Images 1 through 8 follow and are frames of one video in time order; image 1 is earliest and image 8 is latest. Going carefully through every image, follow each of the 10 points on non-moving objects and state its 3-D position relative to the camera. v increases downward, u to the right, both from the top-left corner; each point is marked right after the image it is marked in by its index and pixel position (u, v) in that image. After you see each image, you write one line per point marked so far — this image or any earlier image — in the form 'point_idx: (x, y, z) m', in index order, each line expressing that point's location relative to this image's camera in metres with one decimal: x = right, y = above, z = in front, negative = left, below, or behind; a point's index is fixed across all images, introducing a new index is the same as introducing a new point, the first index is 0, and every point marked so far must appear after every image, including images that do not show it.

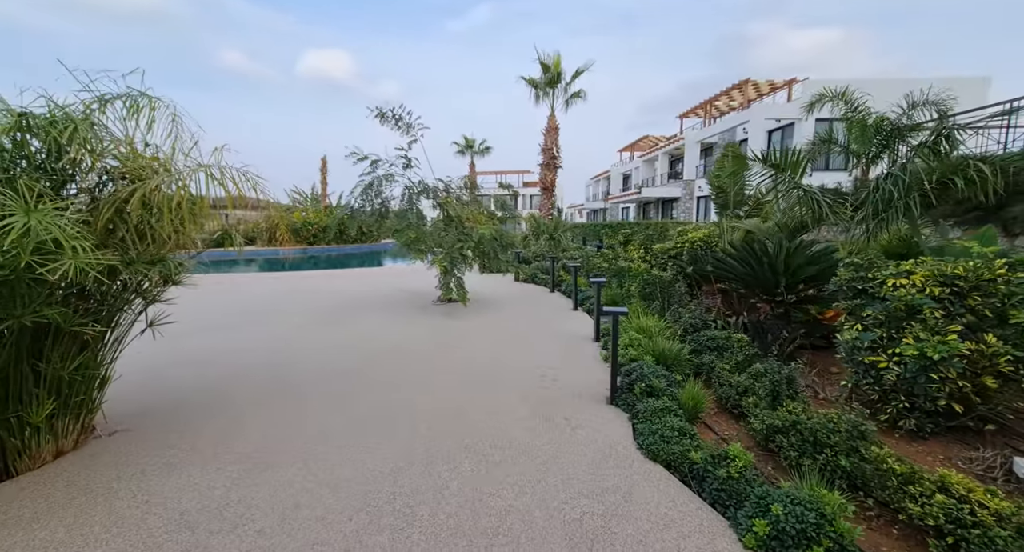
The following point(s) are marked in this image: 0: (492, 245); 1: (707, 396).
0: (-0.3, +0.4, +6.8) m
1: (+1.1, -0.7, +2.7) m
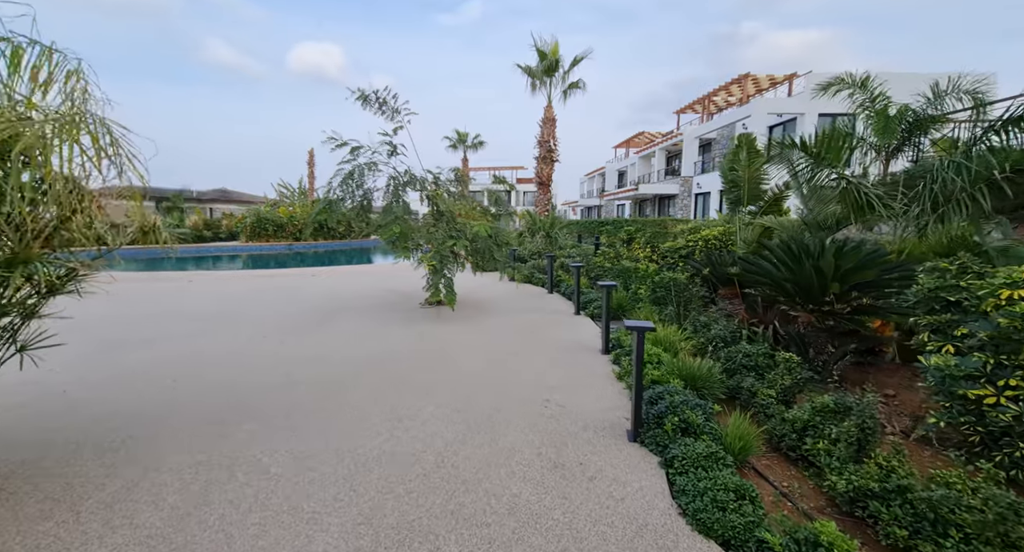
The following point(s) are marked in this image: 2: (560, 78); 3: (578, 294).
0: (-0.3, +0.4, +6.2) m
1: (+1.1, -0.7, +2.1) m
2: (+1.4, +5.7, +13.3) m
3: (+0.9, -0.2, +5.9) m
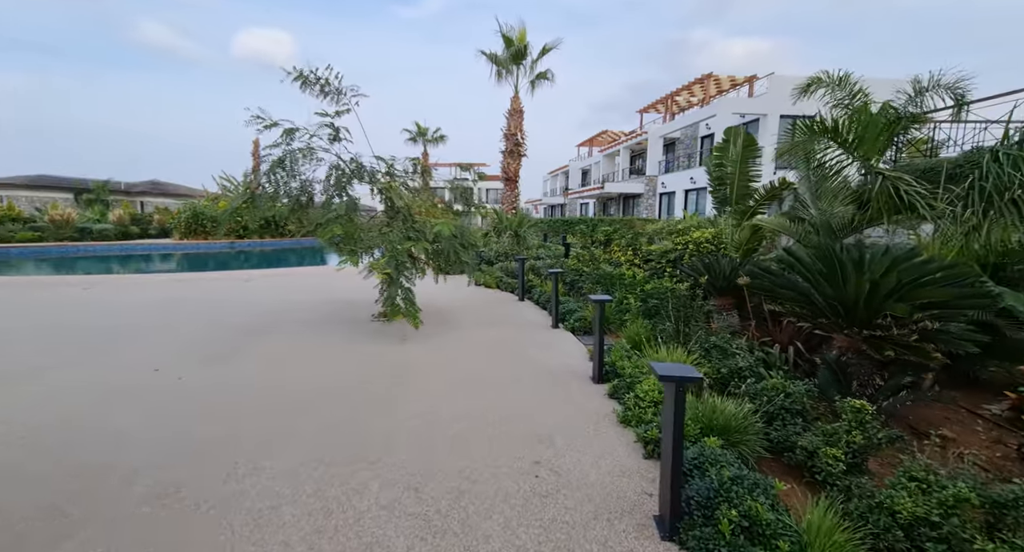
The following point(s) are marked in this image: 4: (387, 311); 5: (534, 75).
0: (-0.7, +0.4, +5.4) m
1: (+1.1, -0.8, +1.5) m
2: (+0.4, +5.7, +12.6) m
3: (+0.6, -0.3, +5.2) m
4: (-1.4, -0.4, +5.2) m
5: (+0.6, +5.5, +12.7) m
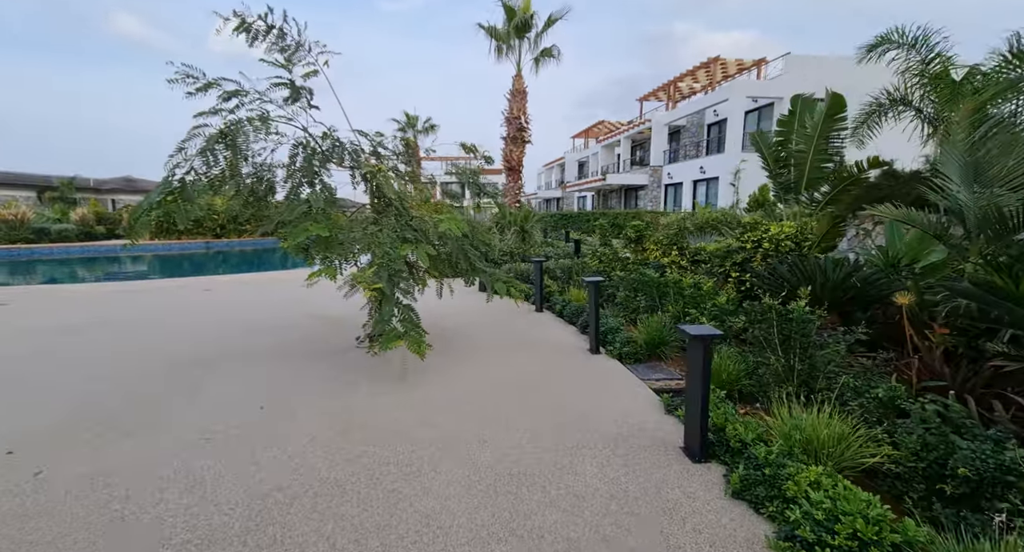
0: (-0.5, +0.3, +4.3) m
1: (+1.3, -0.9, +0.4) m
2: (+0.4, +5.7, +11.4) m
3: (+0.8, -0.4, +4.1) m
4: (-1.2, -0.5, +4.0) m
5: (+0.6, +5.5, +11.5) m
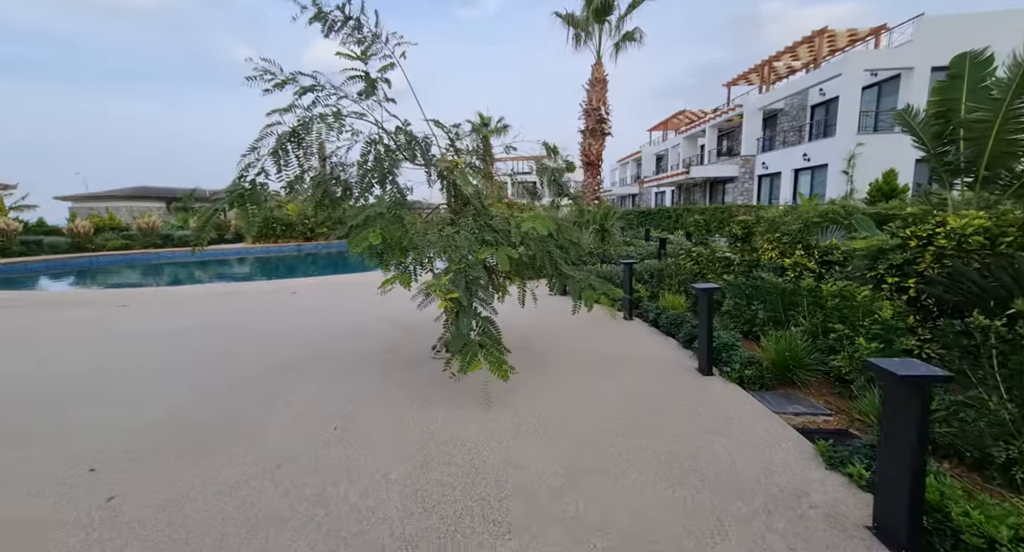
0: (+0.2, +0.2, +3.8) m
1: (+1.5, -1.0, -0.3) m
2: (+2.2, +5.7, +10.7) m
3: (+1.5, -0.4, +3.4) m
4: (-0.5, -0.6, +3.6) m
5: (+2.4, +5.5, +10.8) m
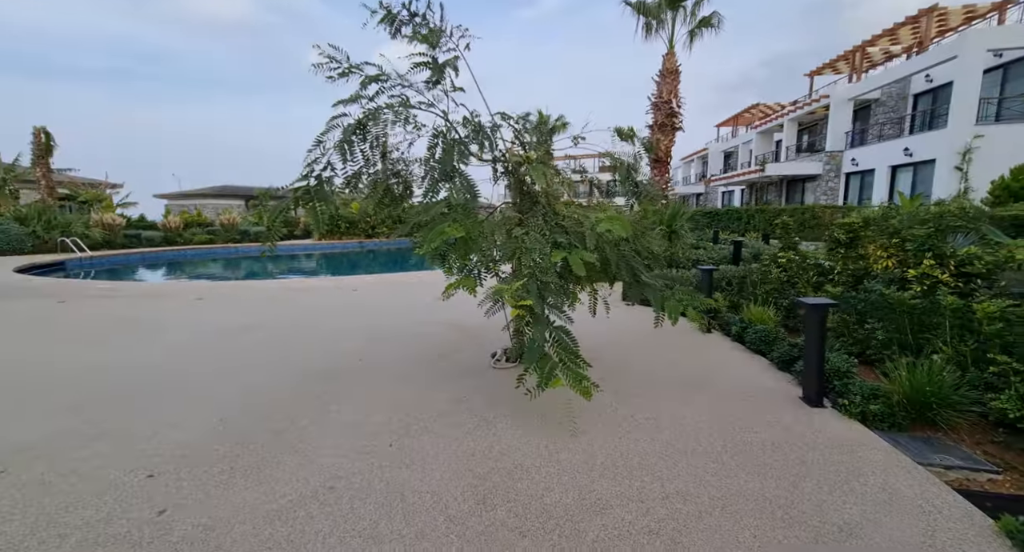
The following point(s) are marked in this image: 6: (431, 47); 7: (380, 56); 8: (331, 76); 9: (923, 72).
0: (+0.7, +0.2, +3.4) m
1: (+1.5, -1.0, -0.9) m
2: (+3.6, +5.6, +10.0) m
3: (+1.9, -0.5, +2.9) m
4: (0.0, -0.6, +3.3) m
5: (+3.9, +5.4, +10.0) m
6: (-0.7, +1.8, +3.8) m
7: (-1.1, +1.8, +3.9) m
8: (-1.5, +1.6, +3.8) m
9: (+11.2, +5.5, +12.6) m
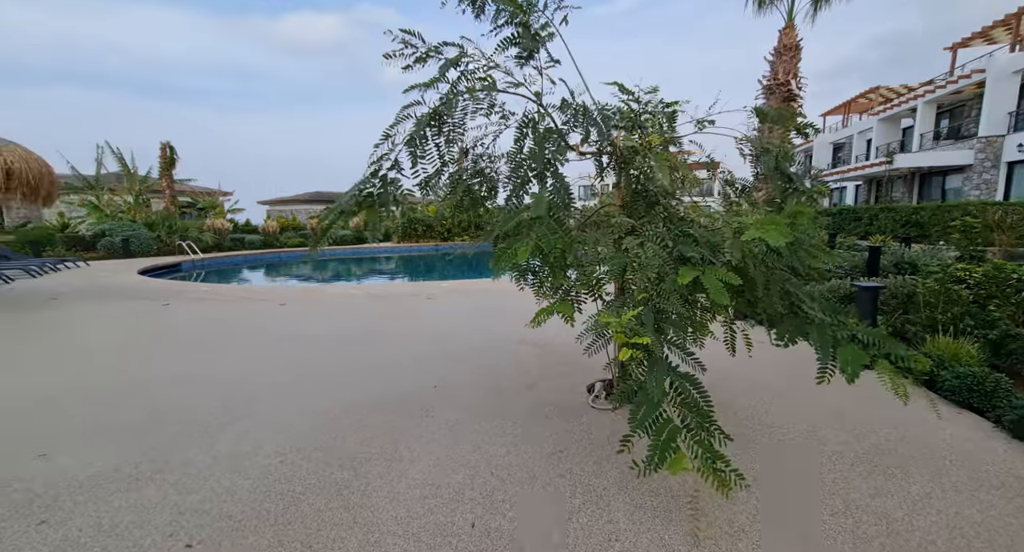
0: (+1.4, 0.0, +2.5) m
1: (+1.4, -1.2, -1.8) m
2: (+5.3, +5.4, +8.6) m
3: (+2.5, -0.6, +1.8) m
4: (+0.7, -0.7, +2.5) m
5: (+5.6, +5.2, +8.6) m
6: (+0.1, +1.7, +3.1) m
7: (-0.3, +1.7, +3.2) m
8: (-0.7, +1.5, +3.3) m
9: (+13.2, +5.2, +10.0) m
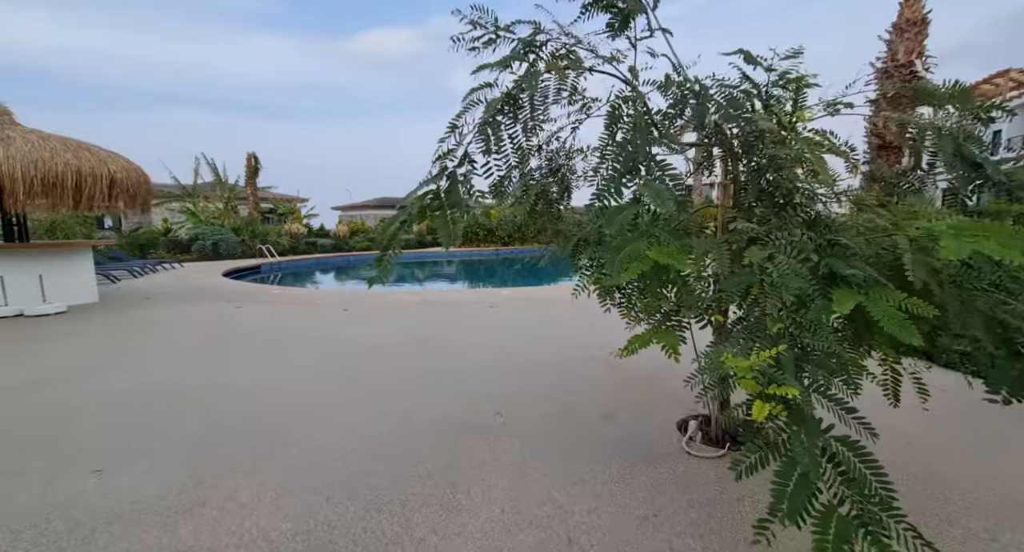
0: (+1.8, -0.1, +1.7) m
1: (+1.2, -1.3, -2.6) m
2: (+6.5, +5.1, +7.3) m
3: (+2.7, -0.8, +0.9) m
4: (+1.0, -0.8, +1.8) m
5: (+6.7, +5.0, +7.2) m
6: (+0.5, +1.6, +2.5) m
7: (+0.2, +1.6, +2.7) m
8: (-0.2, +1.4, +2.8) m
9: (+14.5, +4.9, +7.7) m
